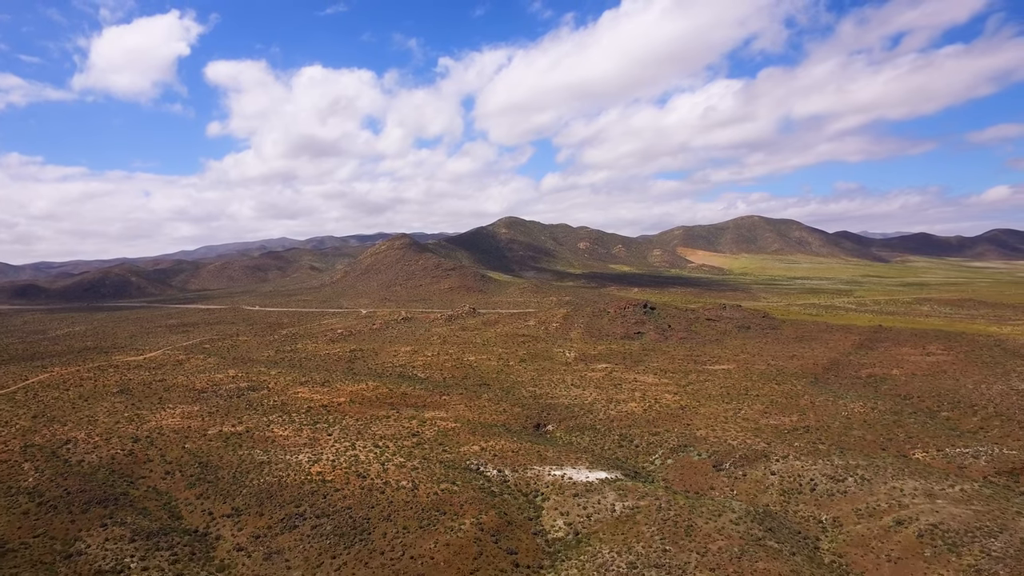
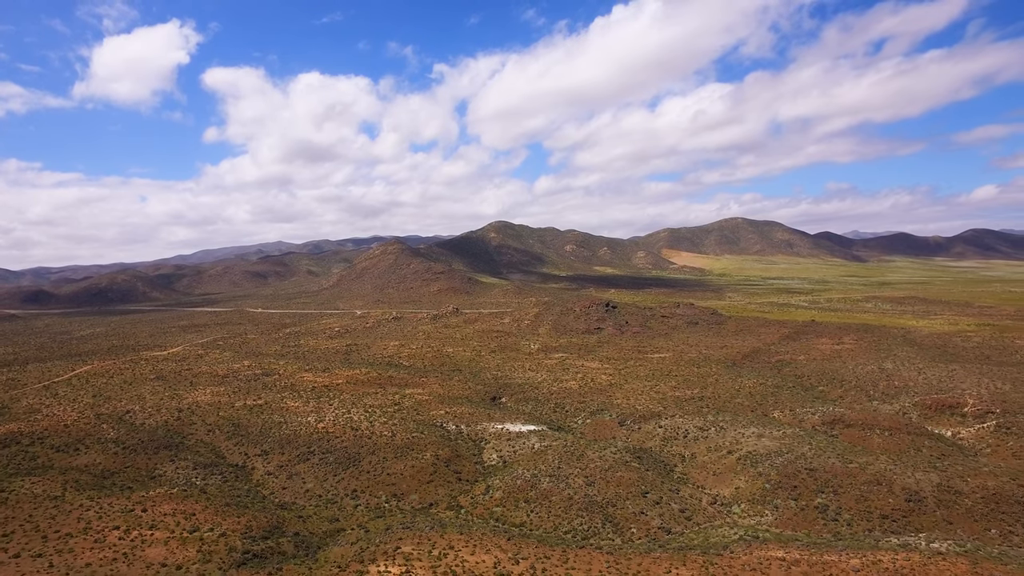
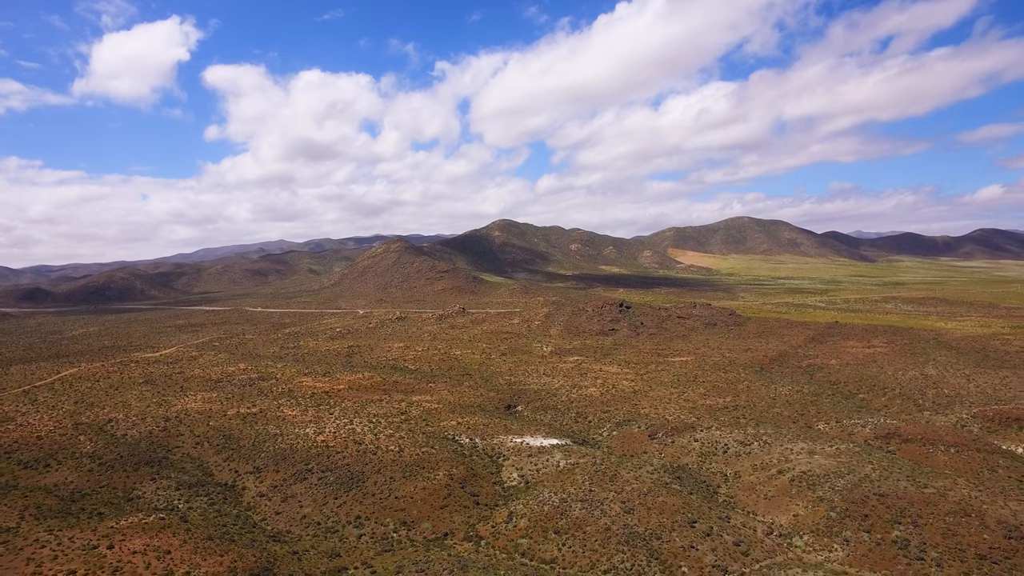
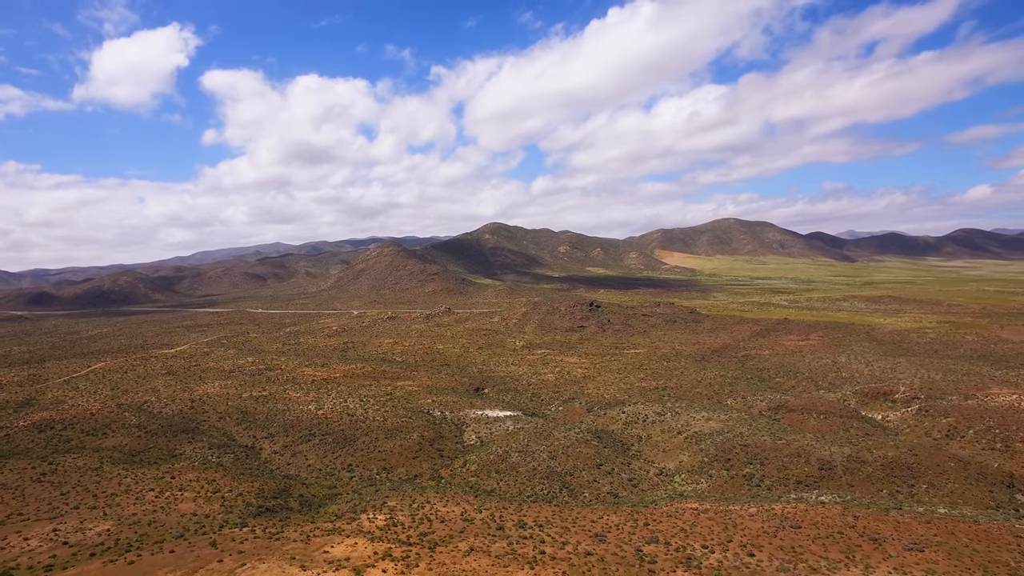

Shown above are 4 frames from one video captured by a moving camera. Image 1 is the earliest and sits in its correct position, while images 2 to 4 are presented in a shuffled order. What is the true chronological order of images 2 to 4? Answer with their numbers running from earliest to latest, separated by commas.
3, 2, 4
